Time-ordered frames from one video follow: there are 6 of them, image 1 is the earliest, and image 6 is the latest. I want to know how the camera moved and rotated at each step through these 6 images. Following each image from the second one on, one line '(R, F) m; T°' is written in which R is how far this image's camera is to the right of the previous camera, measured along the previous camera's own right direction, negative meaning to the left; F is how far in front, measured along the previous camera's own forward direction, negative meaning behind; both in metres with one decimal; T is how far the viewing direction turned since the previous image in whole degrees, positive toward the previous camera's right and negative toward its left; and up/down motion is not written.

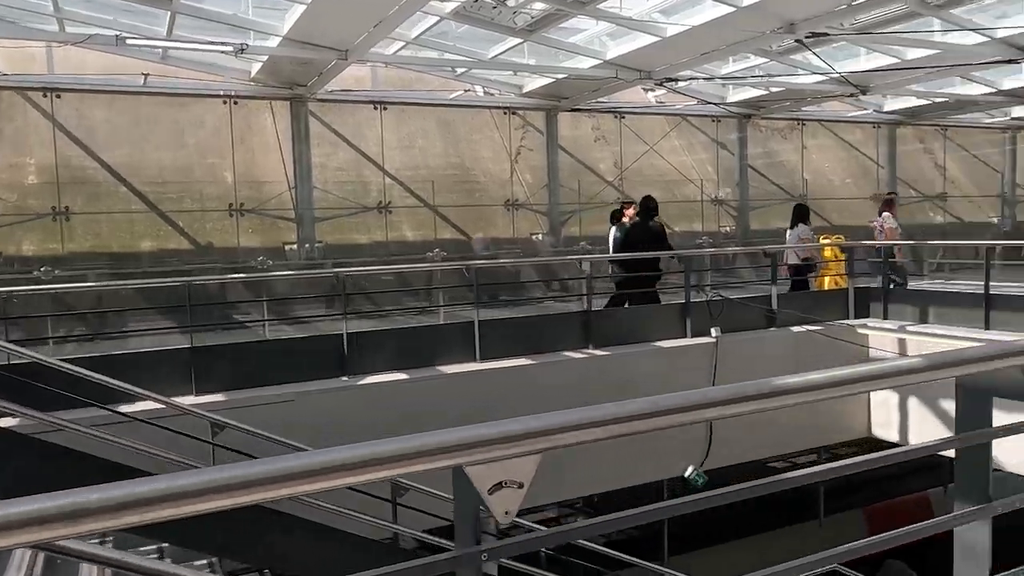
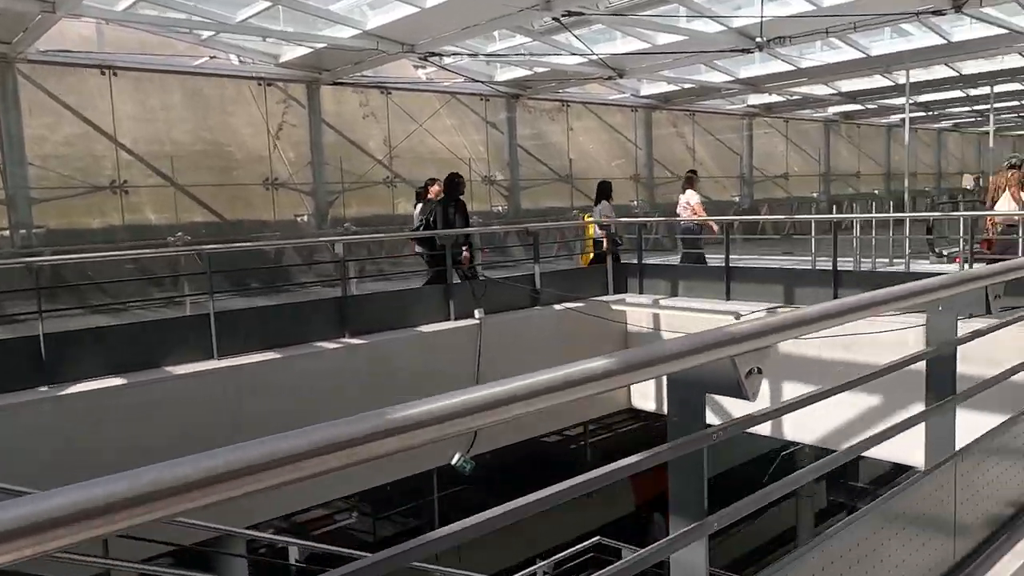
(+0.2, +0.3) m; +15°
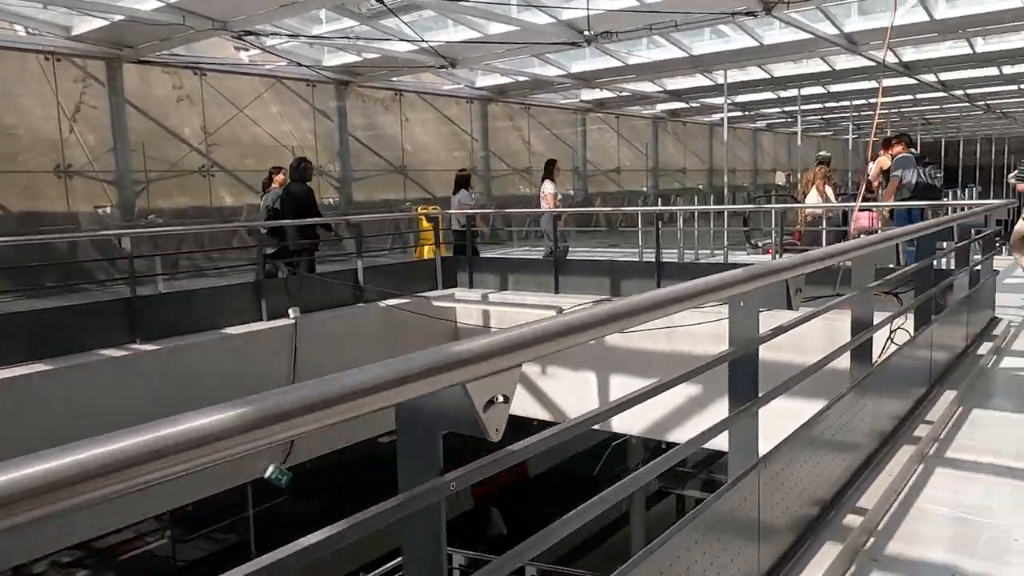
(+0.2, +0.2) m; +11°
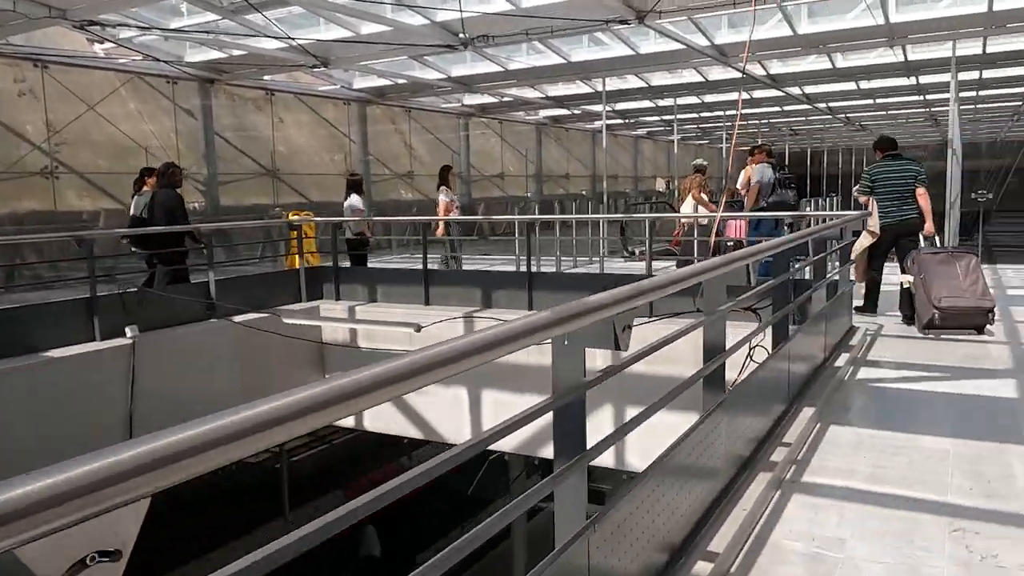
(+0.1, +0.2) m; +8°
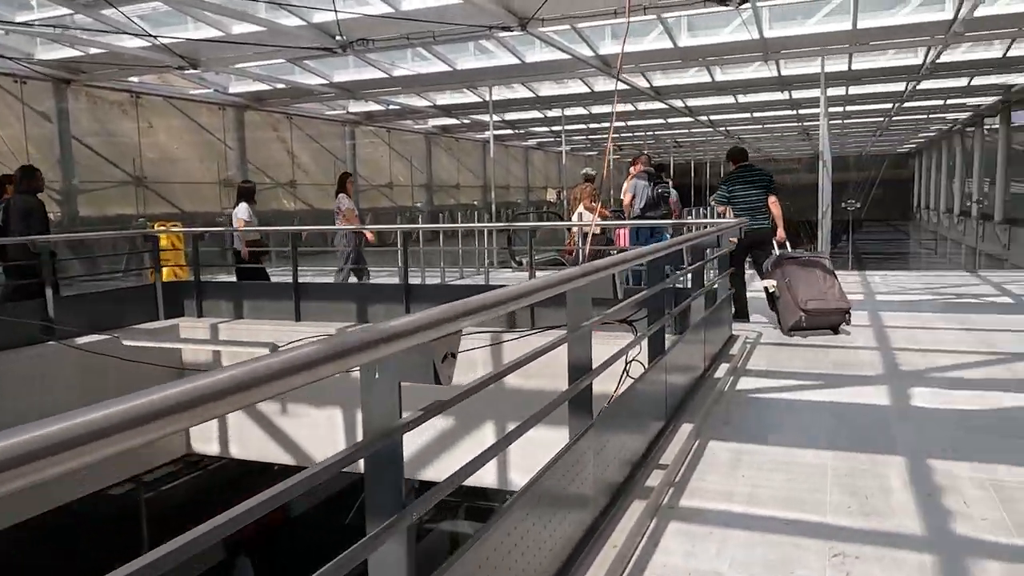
(+0.1, +0.2) m; +7°
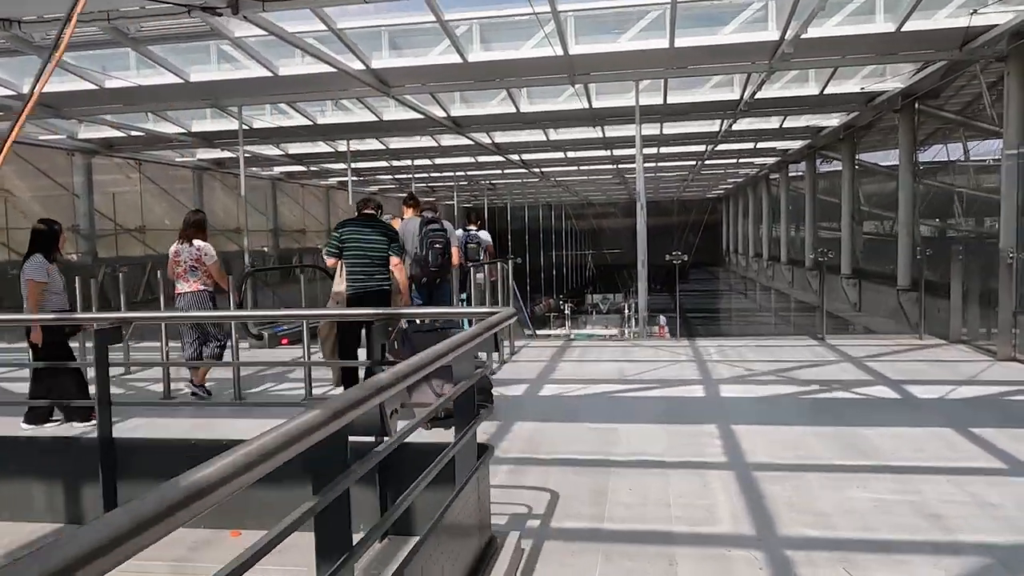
(+0.7, +1.9) m; +12°
